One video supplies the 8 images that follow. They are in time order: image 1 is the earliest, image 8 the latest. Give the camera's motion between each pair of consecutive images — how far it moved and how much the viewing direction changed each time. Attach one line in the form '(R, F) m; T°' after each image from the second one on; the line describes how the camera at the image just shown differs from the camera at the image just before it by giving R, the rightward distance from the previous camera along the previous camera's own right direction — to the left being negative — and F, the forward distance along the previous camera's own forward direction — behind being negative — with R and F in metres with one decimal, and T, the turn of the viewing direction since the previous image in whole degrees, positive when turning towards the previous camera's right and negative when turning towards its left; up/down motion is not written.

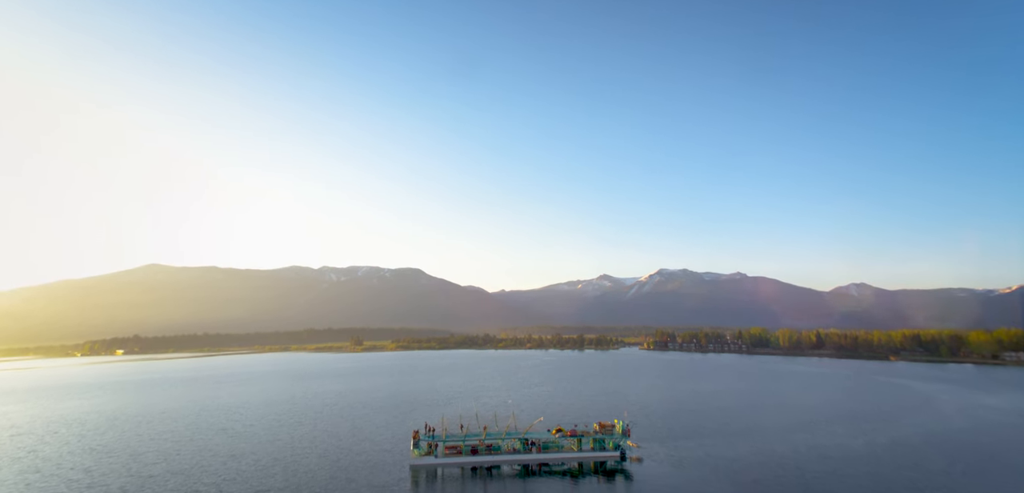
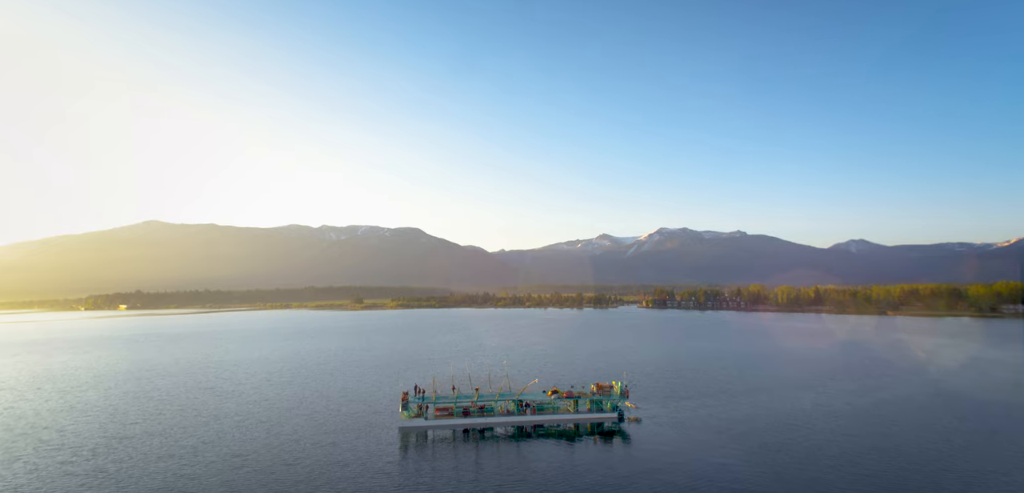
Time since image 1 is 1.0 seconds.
(+0.6, +3.4) m; 0°
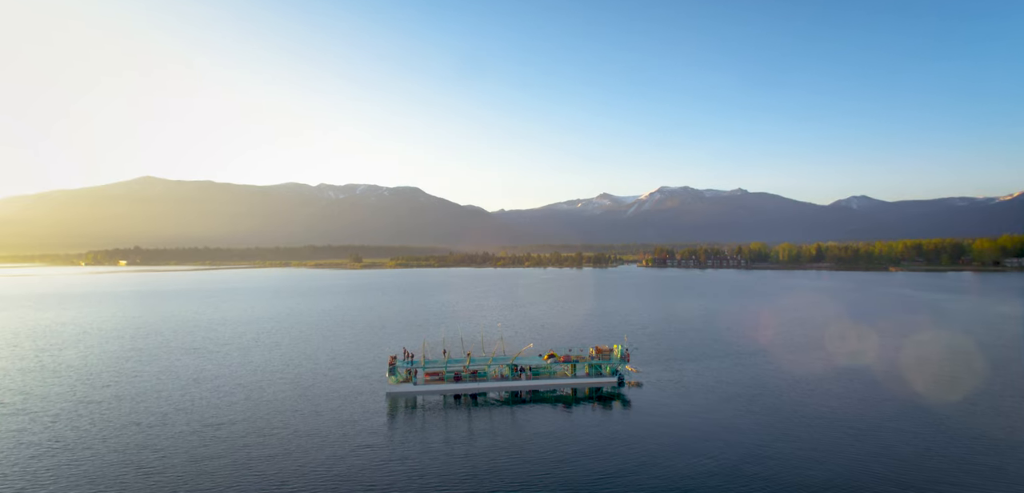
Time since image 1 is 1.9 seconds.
(+0.5, +3.9) m; 0°
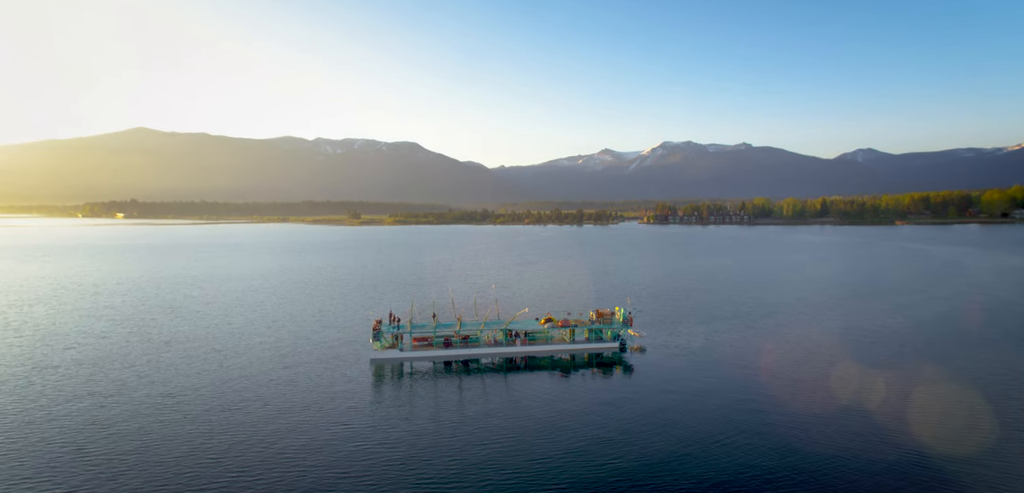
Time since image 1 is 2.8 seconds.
(+0.5, +4.3) m; 0°
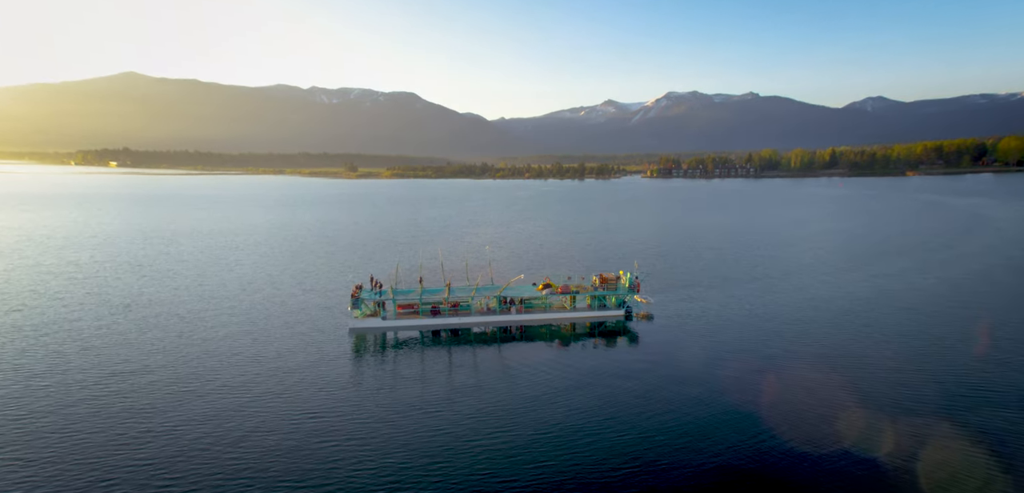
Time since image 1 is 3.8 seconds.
(+0.4, +5.2) m; 0°
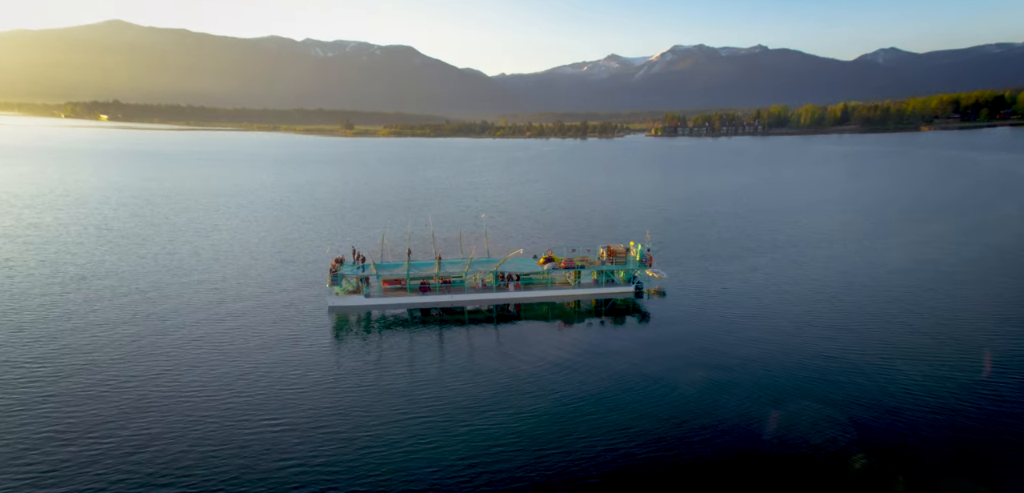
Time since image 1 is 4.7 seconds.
(+0.1, +4.8) m; 0°
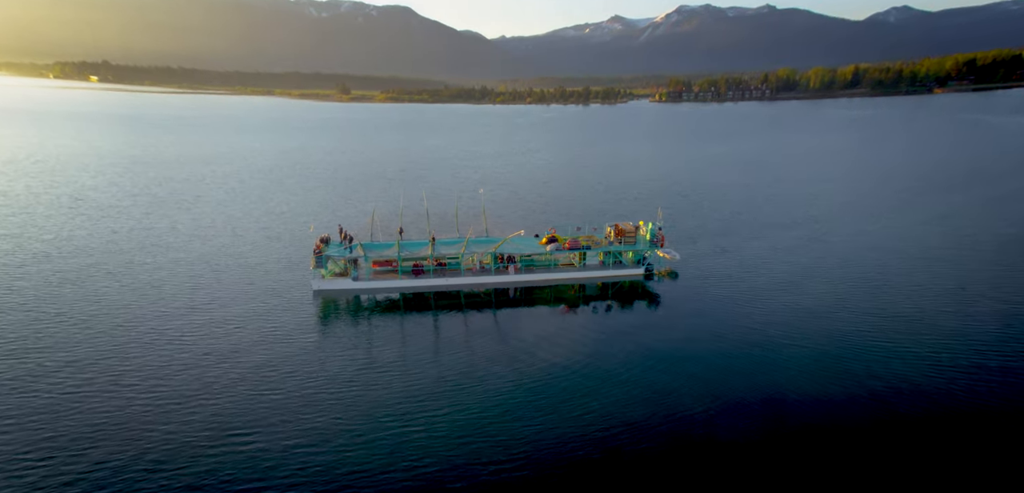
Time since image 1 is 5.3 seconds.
(-0.1, +3.2) m; 0°
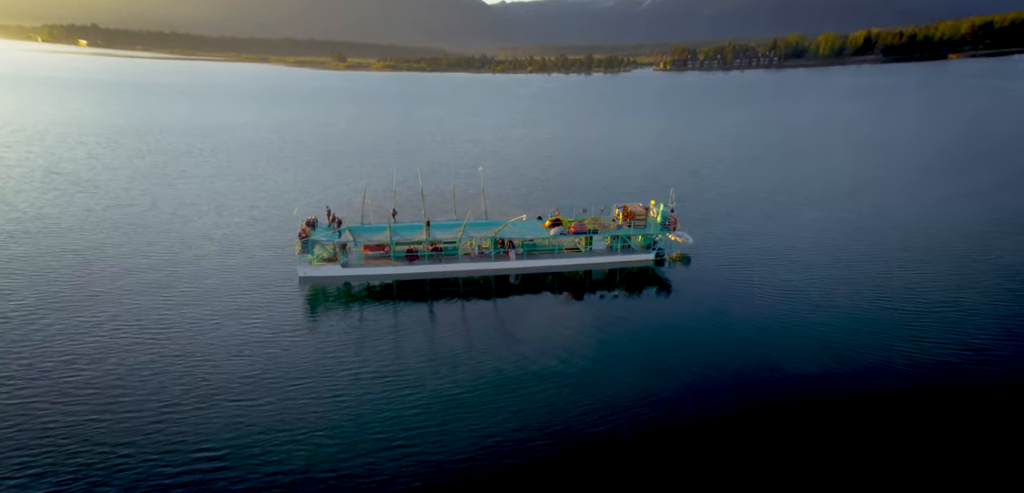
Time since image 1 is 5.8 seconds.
(-0.1, +2.7) m; 0°
